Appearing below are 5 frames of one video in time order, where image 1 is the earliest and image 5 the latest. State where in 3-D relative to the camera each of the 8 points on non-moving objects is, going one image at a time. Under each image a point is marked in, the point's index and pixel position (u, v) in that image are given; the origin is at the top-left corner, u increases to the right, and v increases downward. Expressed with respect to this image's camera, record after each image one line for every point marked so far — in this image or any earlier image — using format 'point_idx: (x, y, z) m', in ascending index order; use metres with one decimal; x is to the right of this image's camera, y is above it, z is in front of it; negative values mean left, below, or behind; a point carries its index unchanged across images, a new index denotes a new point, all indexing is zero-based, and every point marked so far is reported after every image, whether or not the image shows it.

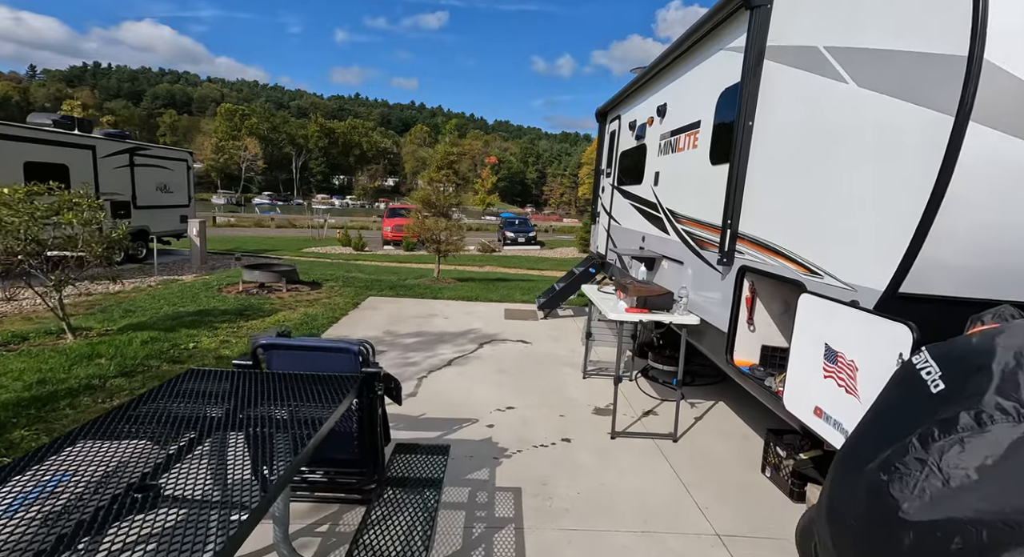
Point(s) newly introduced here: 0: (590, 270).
0: (+1.1, +0.1, +7.7) m
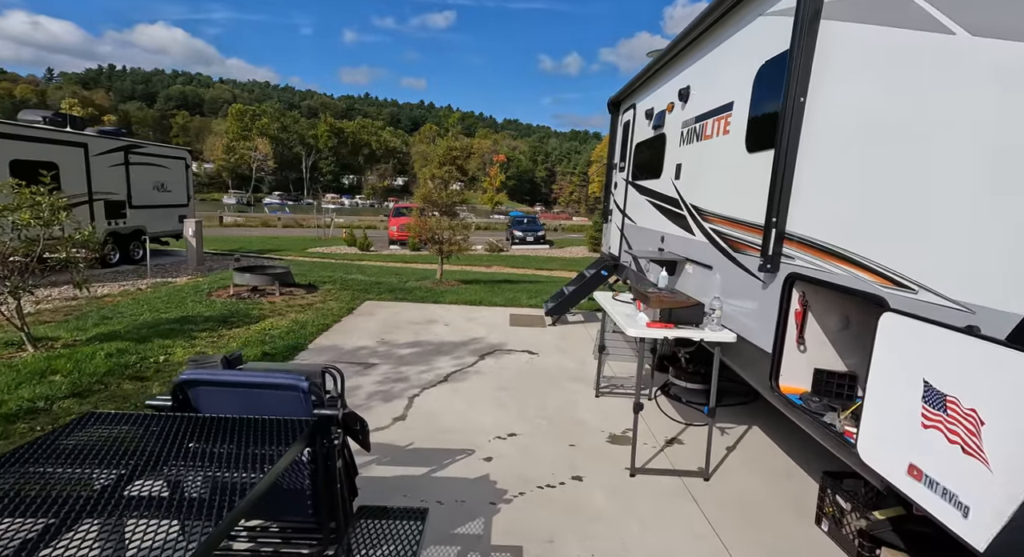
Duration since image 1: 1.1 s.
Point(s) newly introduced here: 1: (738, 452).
0: (+1.2, +0.1, +7.1) m
1: (+1.4, -1.1, +3.5) m
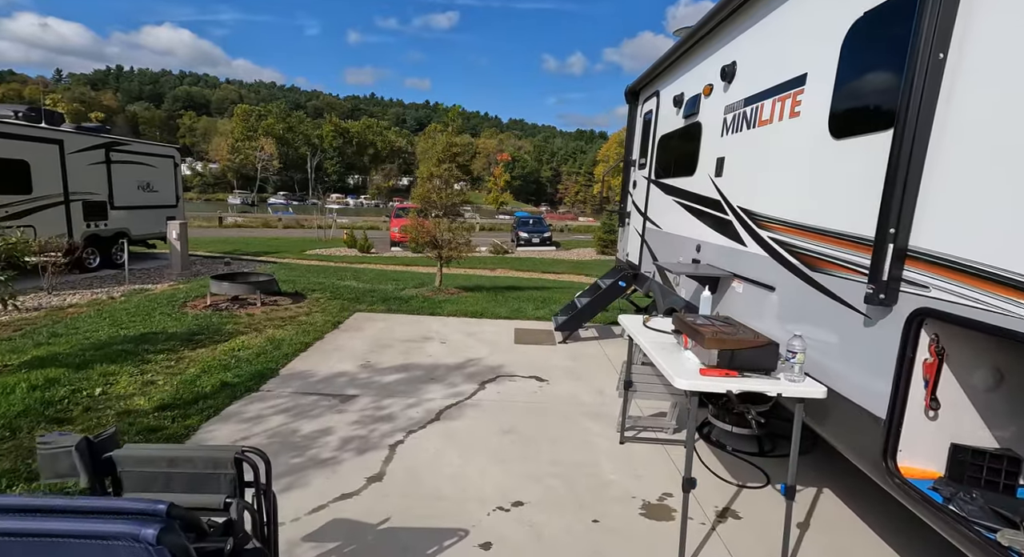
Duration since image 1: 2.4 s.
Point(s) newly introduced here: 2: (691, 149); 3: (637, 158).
0: (+1.2, -0.1, +6.3) m
1: (+1.4, -1.2, +2.7) m
2: (+1.5, +1.1, +4.6) m
3: (+1.5, +1.4, +6.6) m
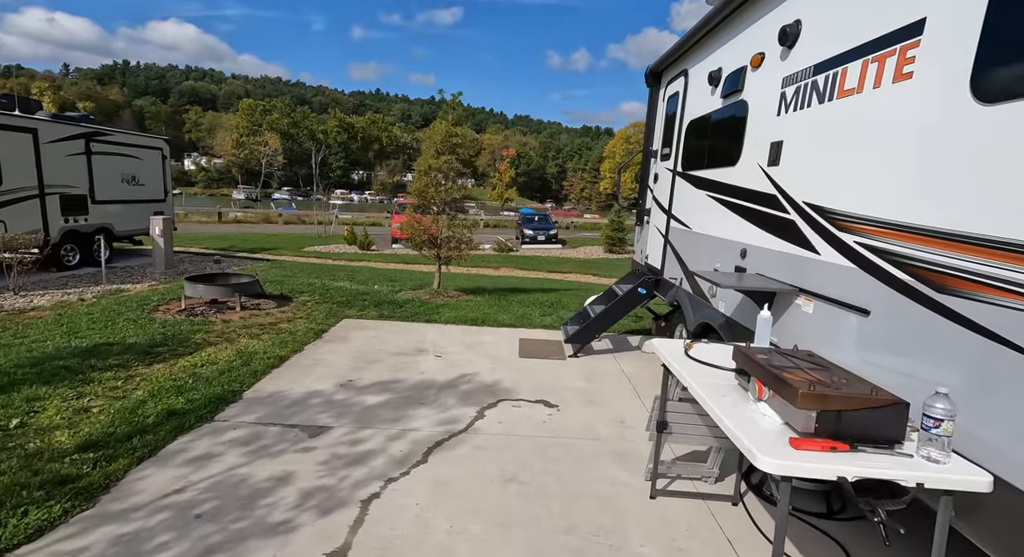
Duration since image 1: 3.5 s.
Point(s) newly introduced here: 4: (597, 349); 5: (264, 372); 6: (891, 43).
0: (+1.3, -0.1, +5.6) m
1: (+1.4, -1.3, +1.9) m
2: (+1.5, +1.0, +3.8) m
3: (+1.5, +1.4, +5.8) m
4: (+0.9, -0.7, +5.9) m
5: (-2.1, -0.8, +4.6) m
6: (+1.5, +0.9, +2.2) m
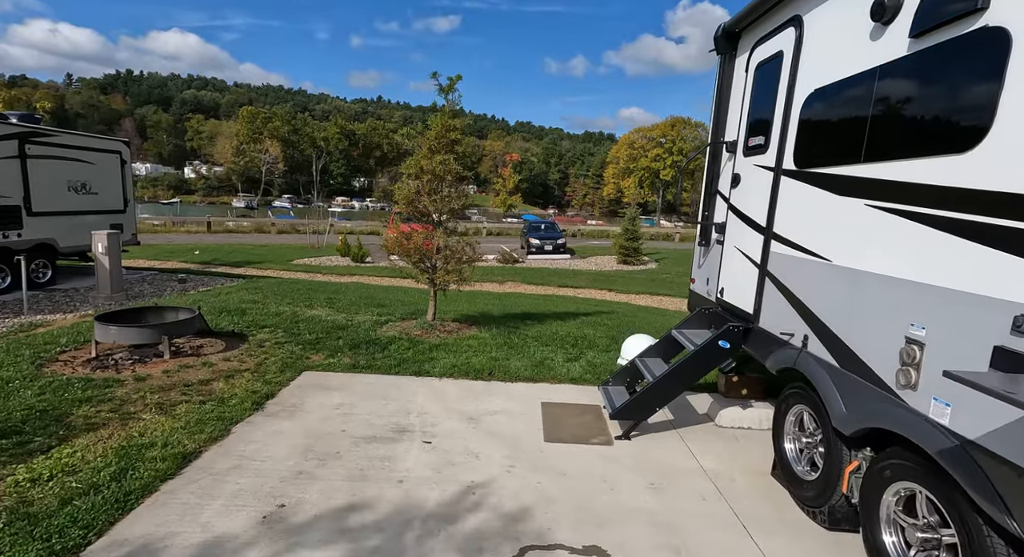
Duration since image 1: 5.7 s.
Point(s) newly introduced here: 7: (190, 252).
0: (+1.4, -0.5, +3.8) m
1: (+1.6, -1.6, +0.2) m
2: (+1.7, +0.7, +2.1) m
3: (+1.7, +1.0, +4.1) m
4: (+1.1, -1.1, +4.2) m
5: (-1.9, -1.1, +2.9) m
6: (+1.6, +0.7, +0.5) m
7: (-11.2, +0.9, +19.3) m
